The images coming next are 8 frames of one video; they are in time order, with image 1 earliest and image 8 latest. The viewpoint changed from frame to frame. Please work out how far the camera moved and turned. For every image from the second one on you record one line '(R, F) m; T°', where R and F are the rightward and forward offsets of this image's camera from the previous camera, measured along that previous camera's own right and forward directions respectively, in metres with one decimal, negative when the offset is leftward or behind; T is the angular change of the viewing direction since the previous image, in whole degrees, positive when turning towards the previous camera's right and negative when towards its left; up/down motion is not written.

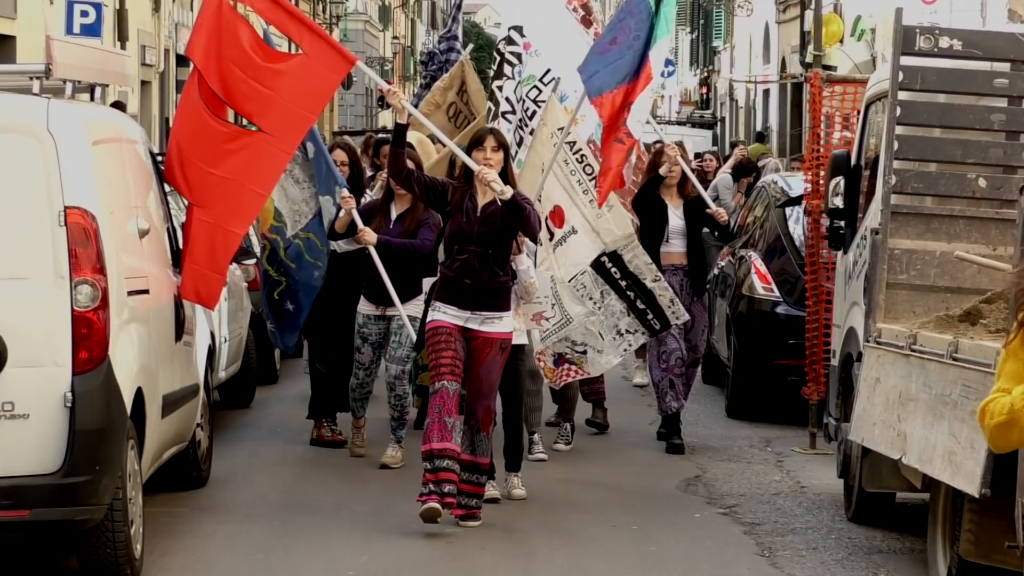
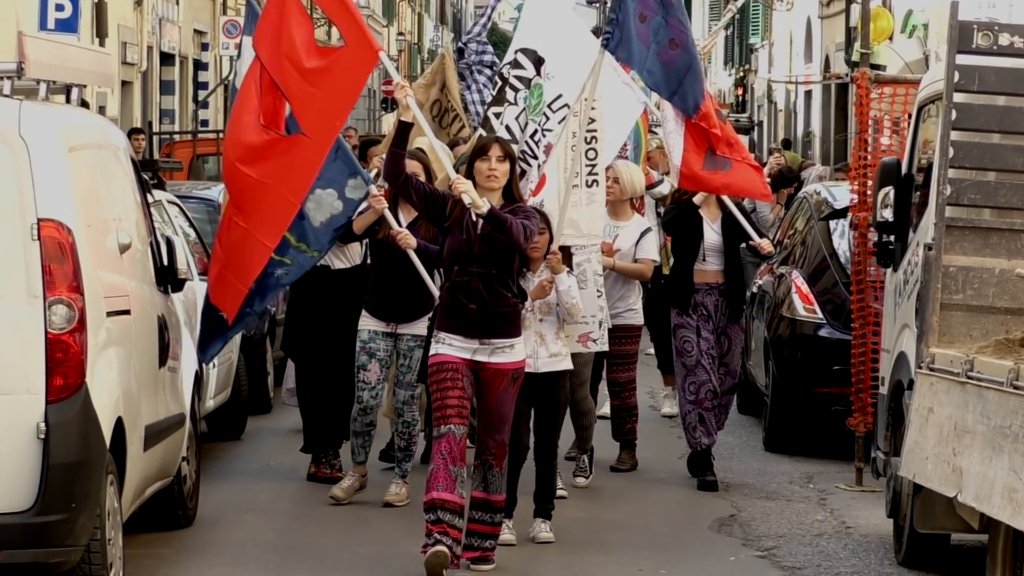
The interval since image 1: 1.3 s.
(0.0, +0.8) m; -1°
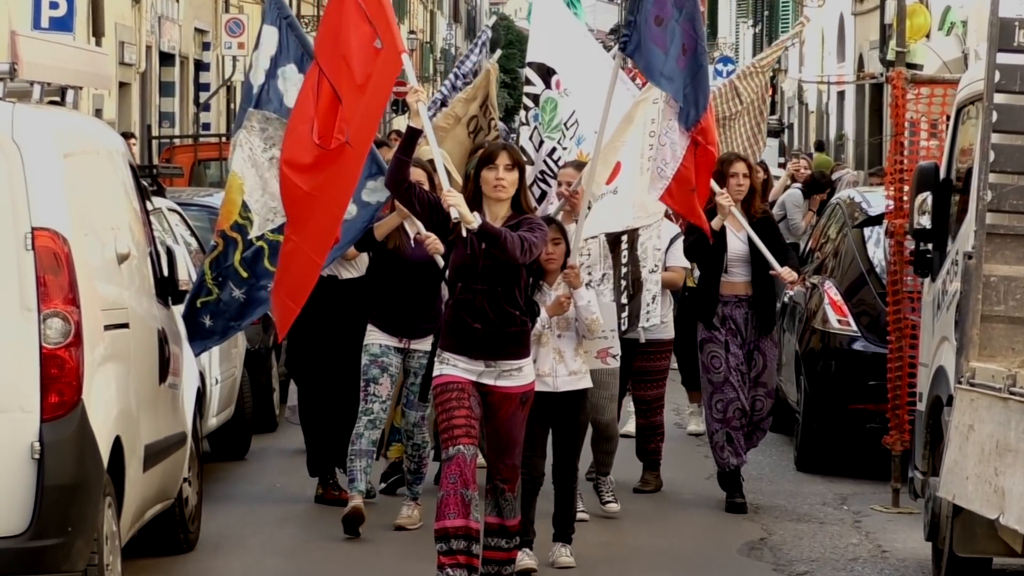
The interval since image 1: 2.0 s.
(0.0, +0.4) m; -1°
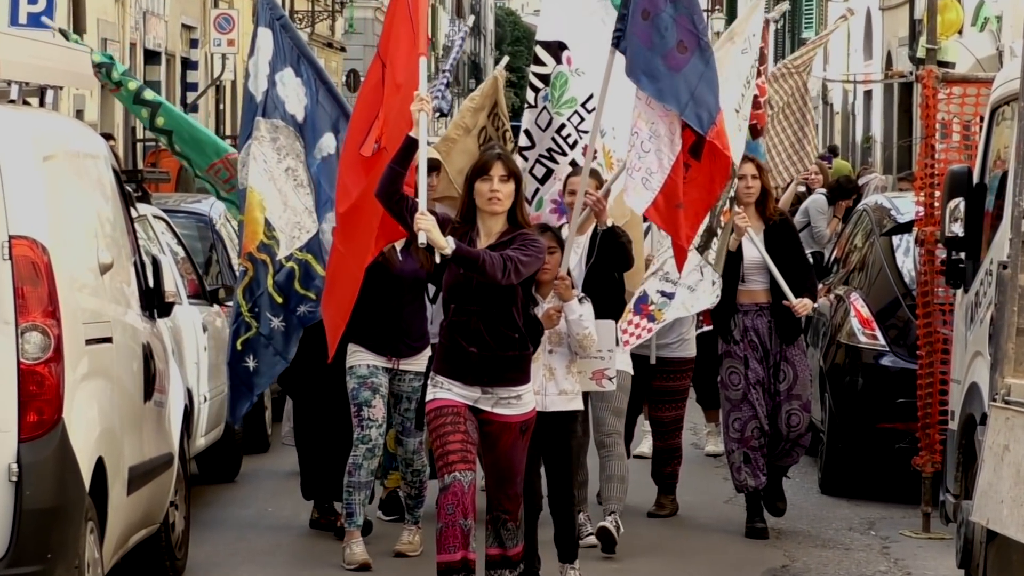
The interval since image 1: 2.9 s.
(0.0, +0.5) m; 0°
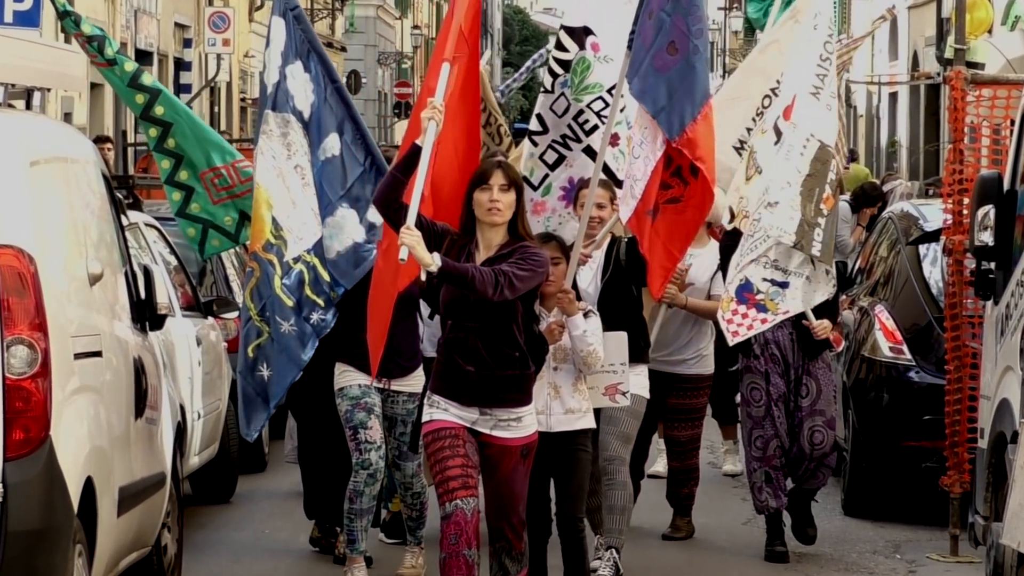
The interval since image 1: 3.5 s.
(0.0, +0.4) m; 0°
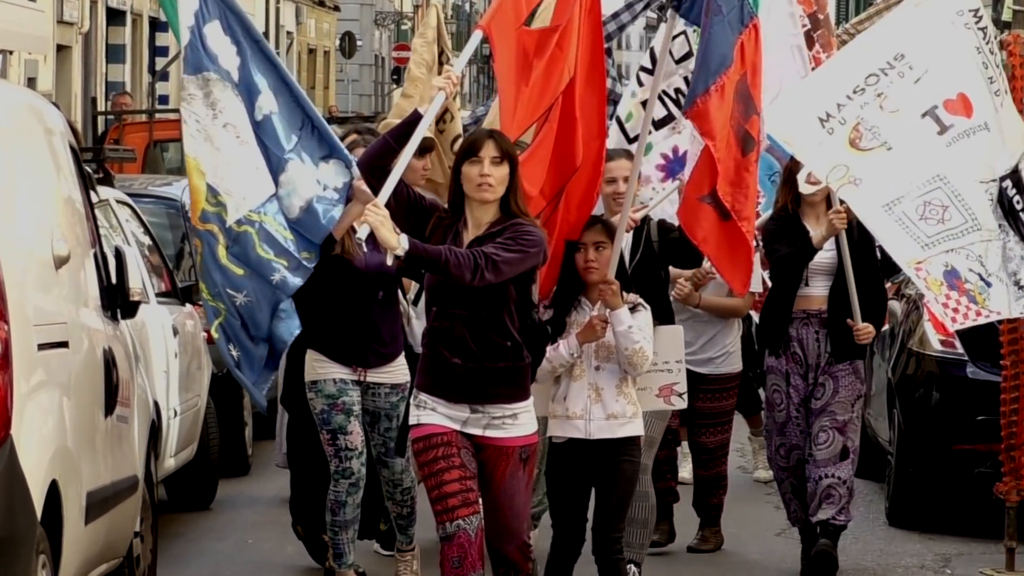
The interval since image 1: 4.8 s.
(0.0, +0.7) m; 0°
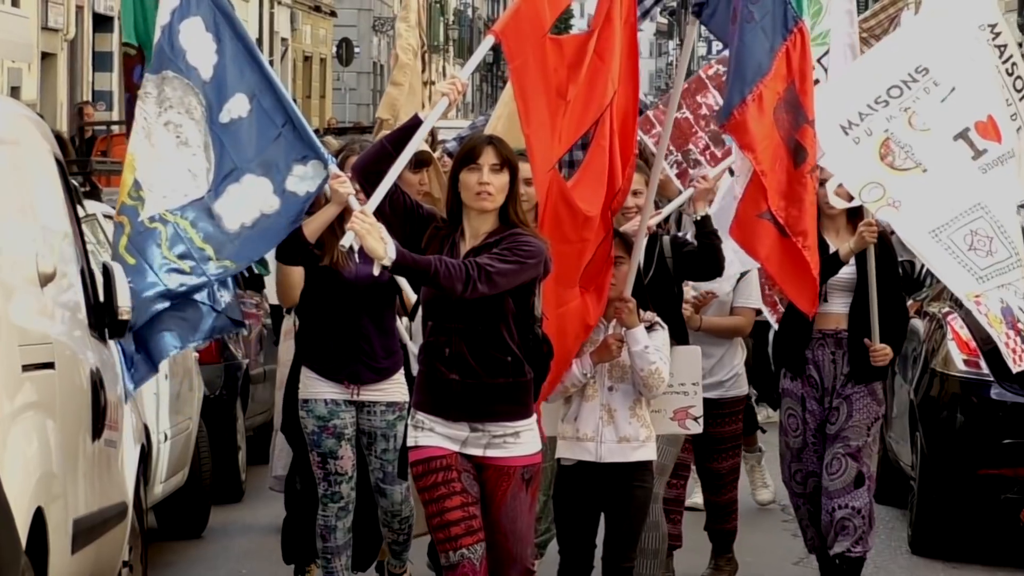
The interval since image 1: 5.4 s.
(0.0, +0.3) m; 0°
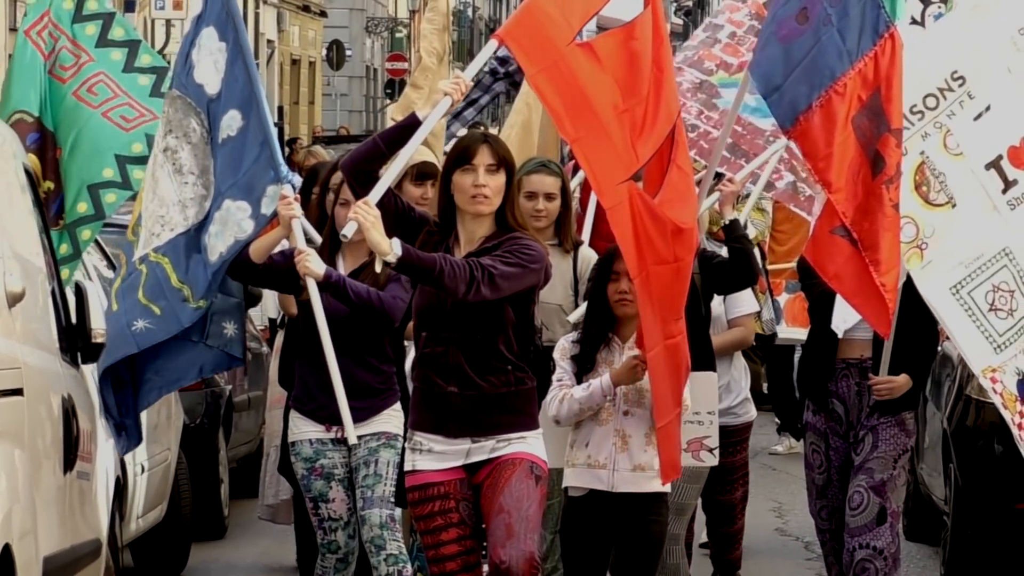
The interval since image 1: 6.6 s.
(0.0, +0.4) m; 0°
